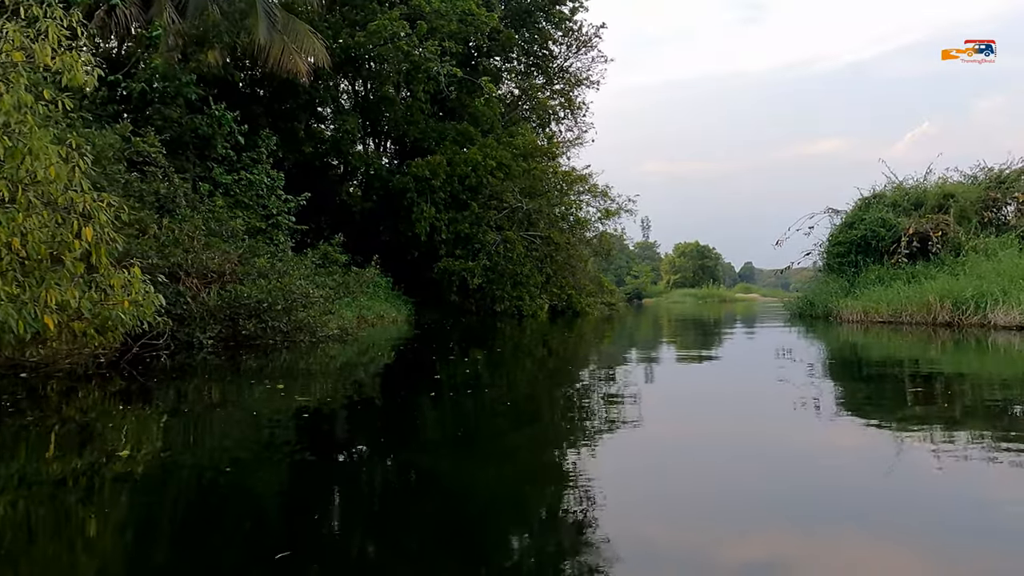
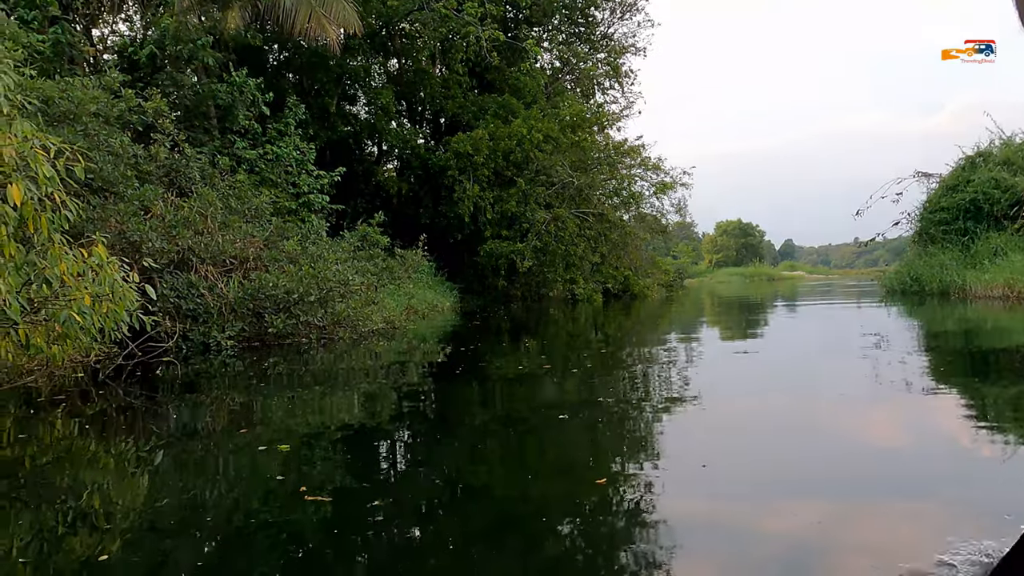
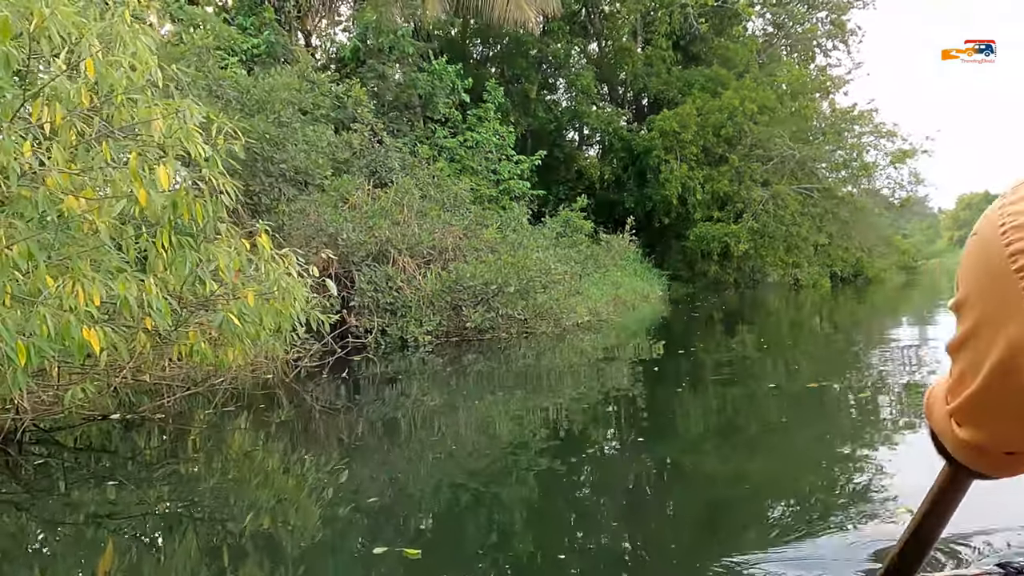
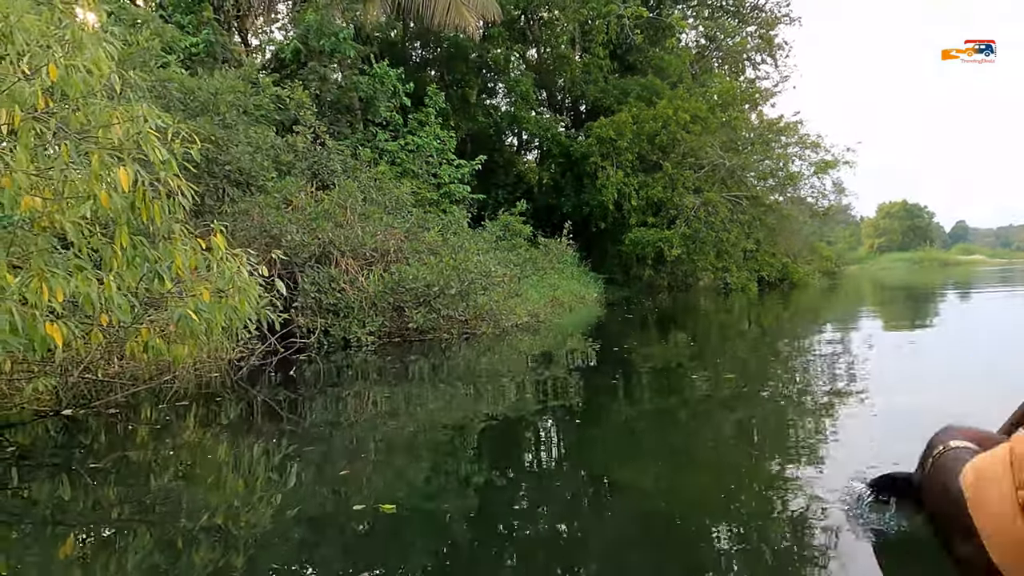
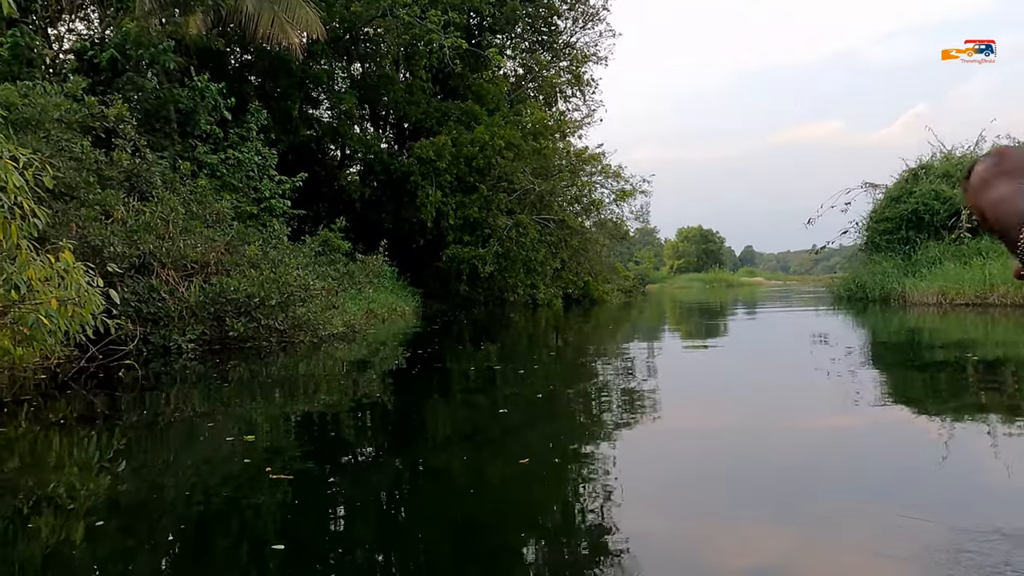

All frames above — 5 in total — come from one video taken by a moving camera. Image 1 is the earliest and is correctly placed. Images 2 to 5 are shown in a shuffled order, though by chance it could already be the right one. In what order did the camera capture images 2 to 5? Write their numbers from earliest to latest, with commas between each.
5, 2, 4, 3
